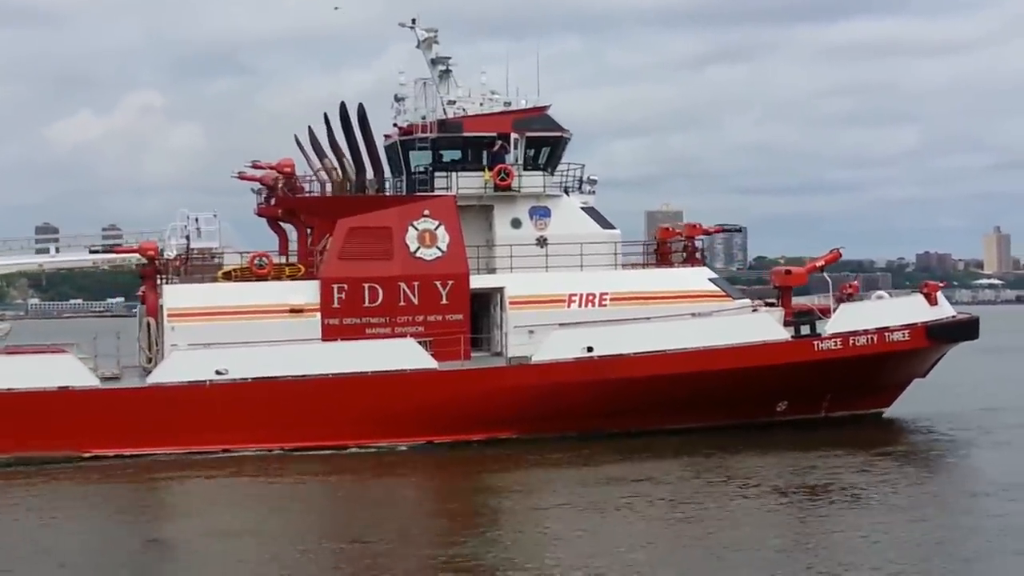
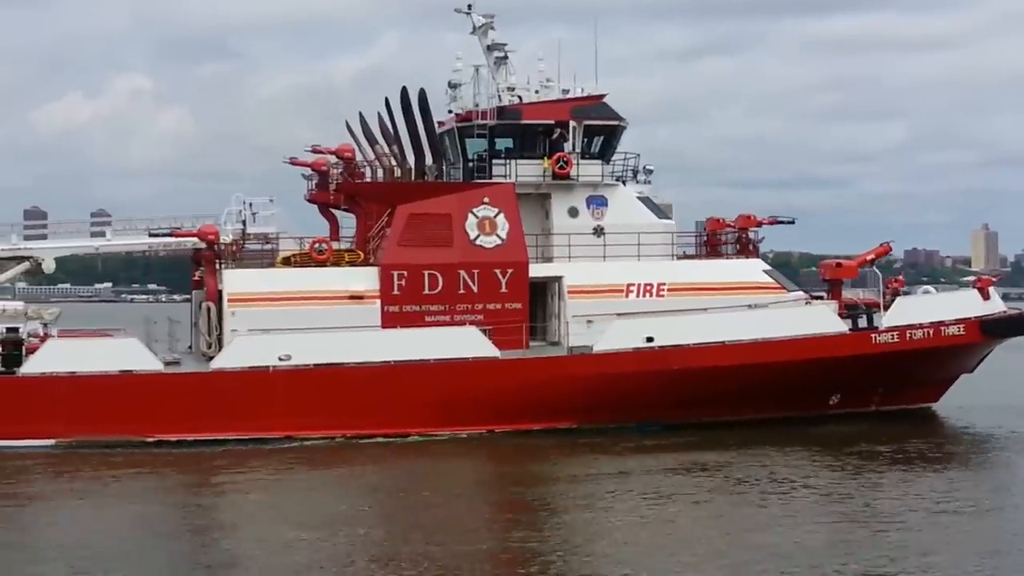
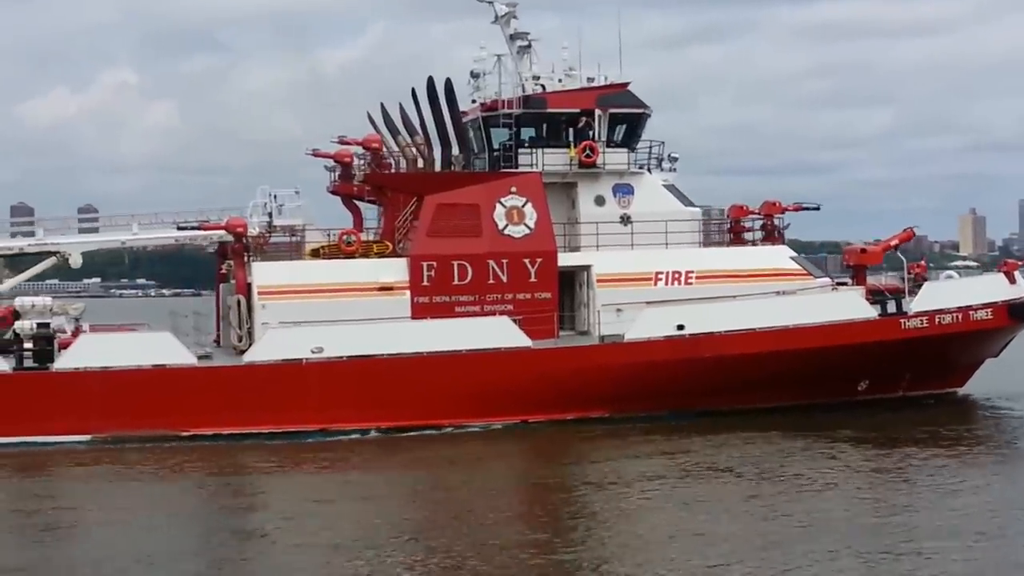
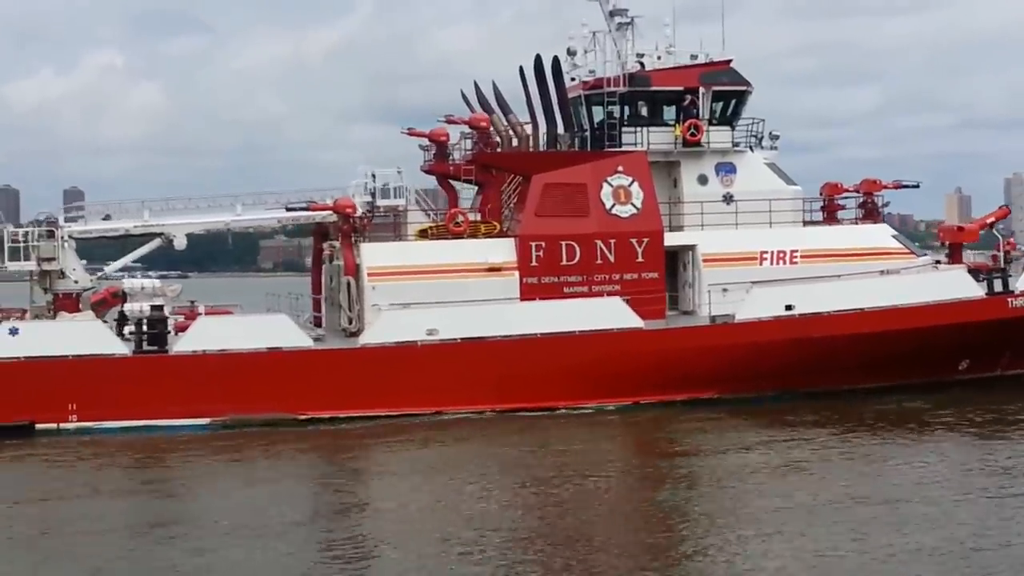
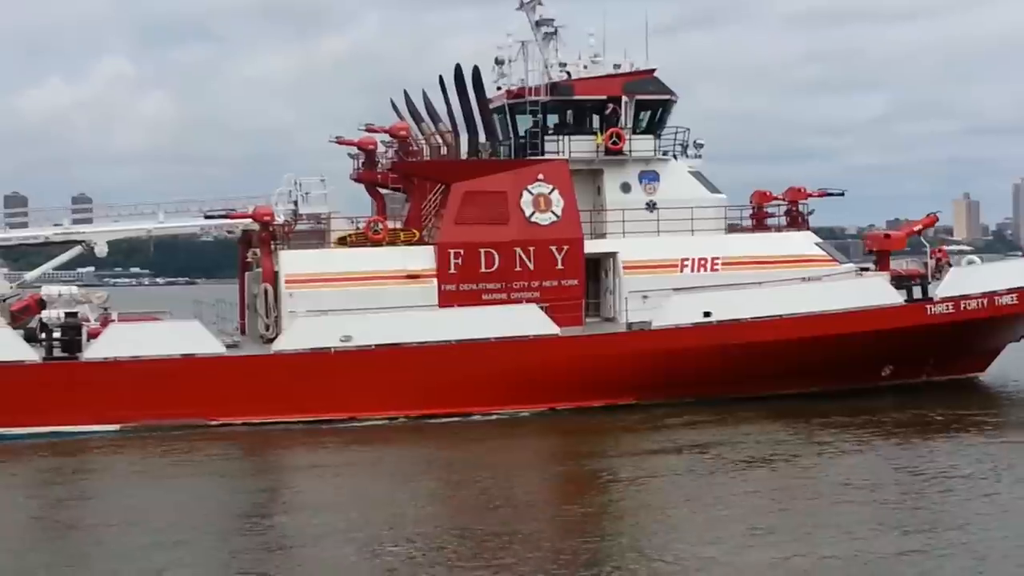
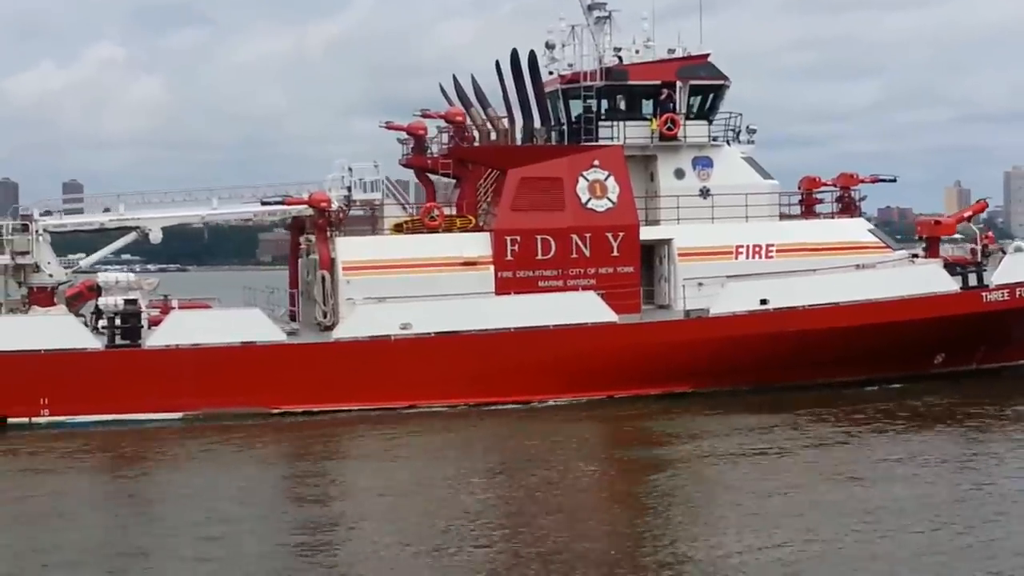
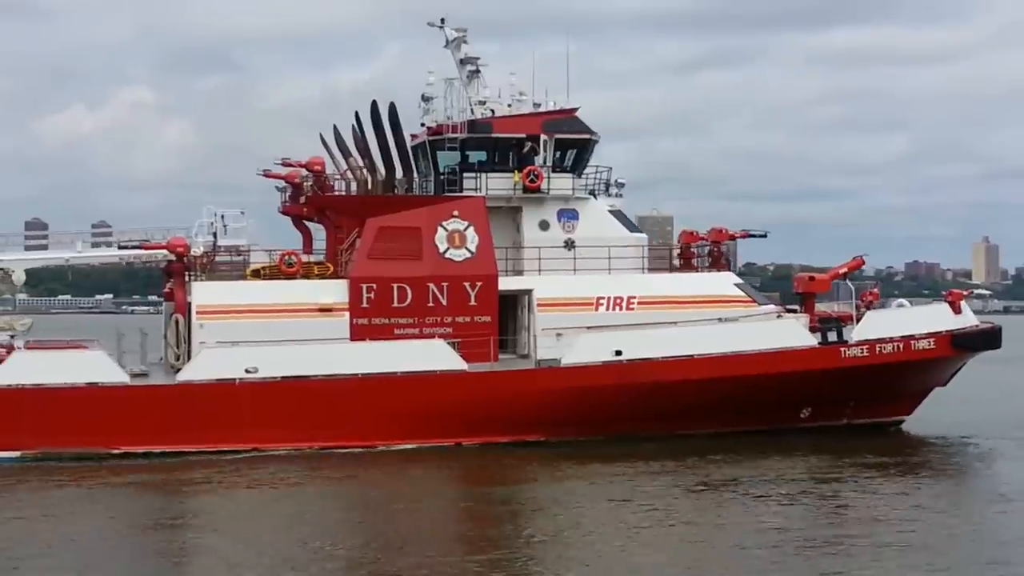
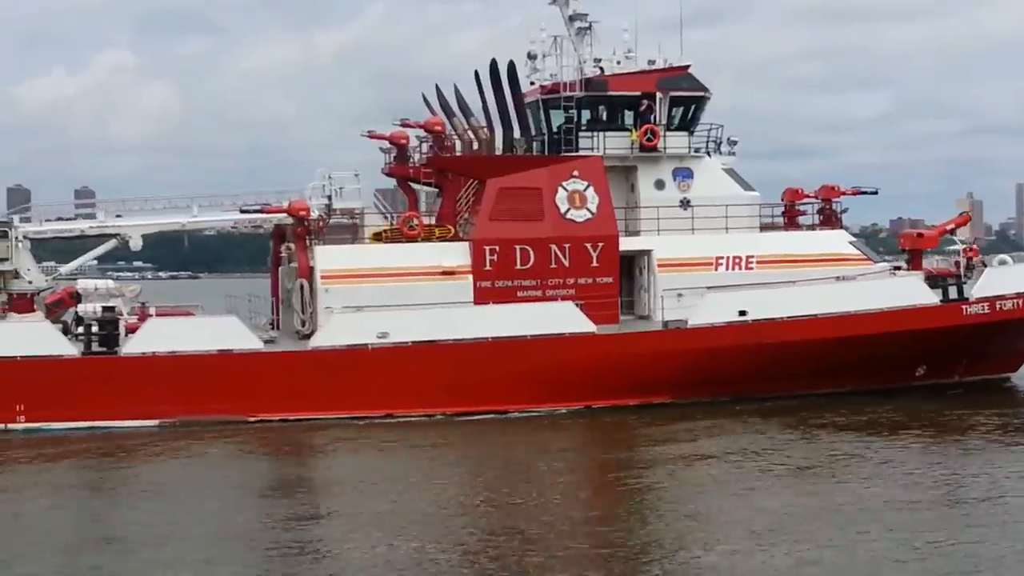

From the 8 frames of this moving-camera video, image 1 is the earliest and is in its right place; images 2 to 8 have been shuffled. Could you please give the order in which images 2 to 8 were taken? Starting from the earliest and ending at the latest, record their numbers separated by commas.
7, 2, 3, 5, 8, 6, 4
